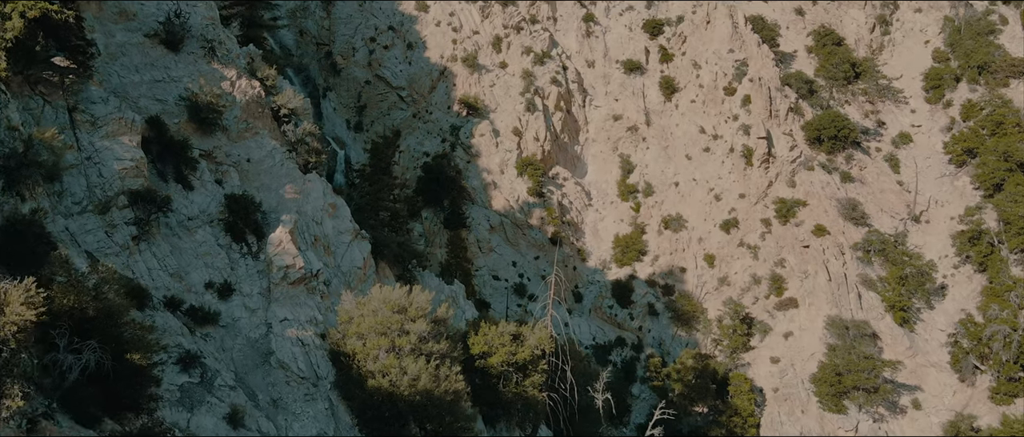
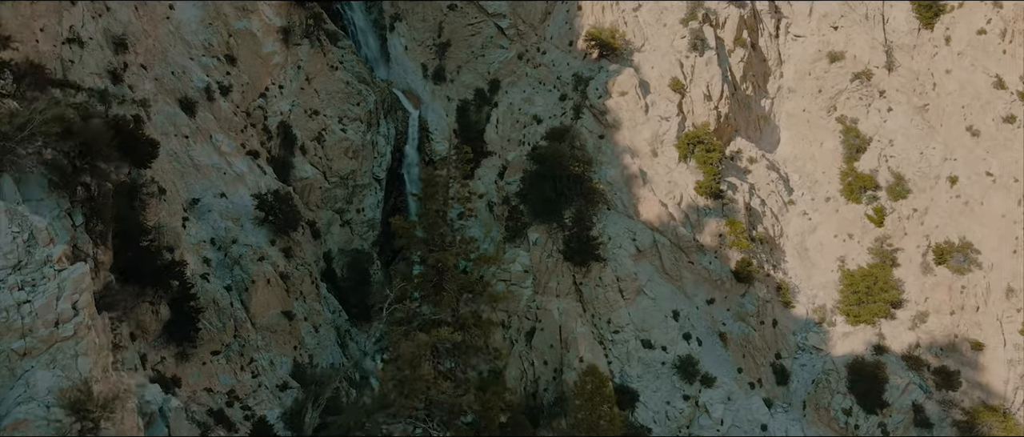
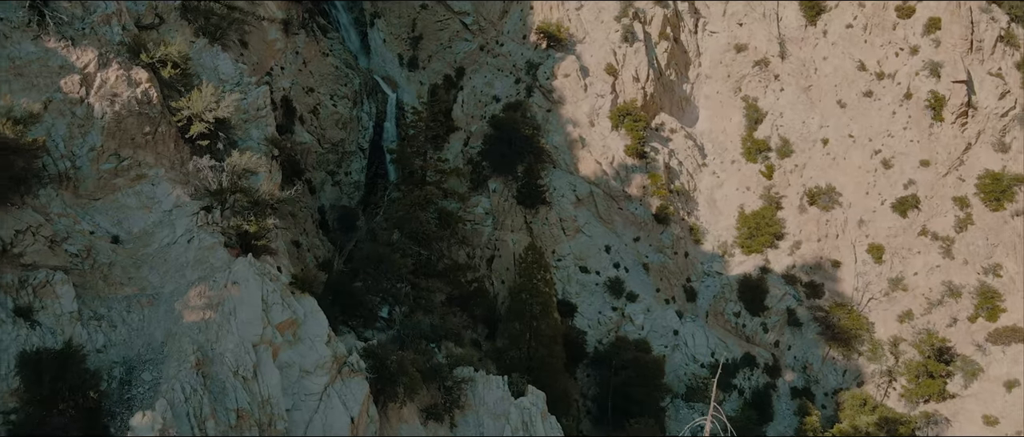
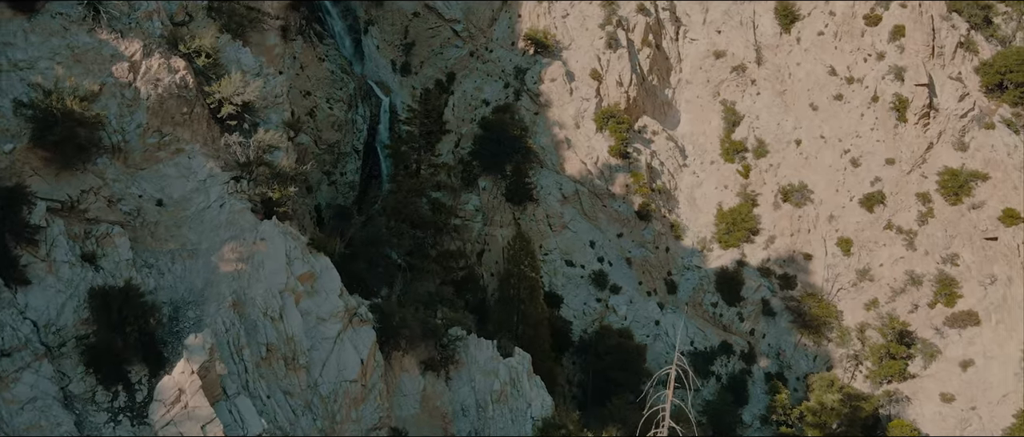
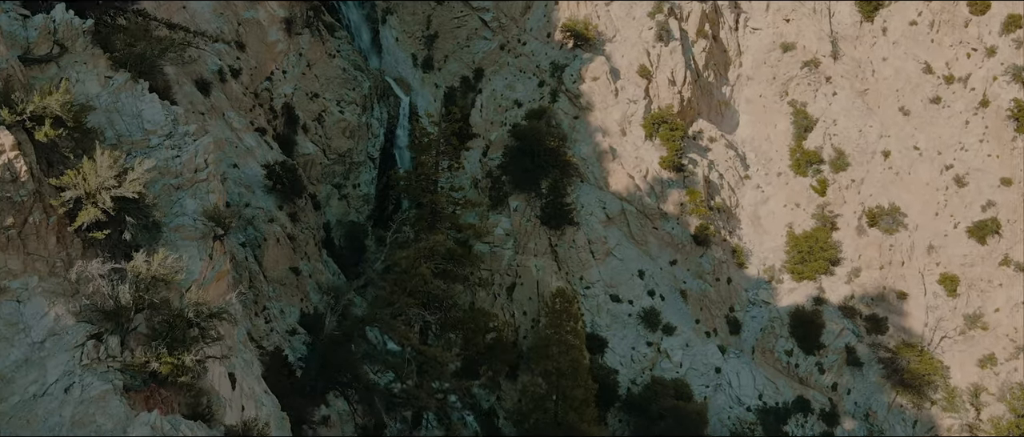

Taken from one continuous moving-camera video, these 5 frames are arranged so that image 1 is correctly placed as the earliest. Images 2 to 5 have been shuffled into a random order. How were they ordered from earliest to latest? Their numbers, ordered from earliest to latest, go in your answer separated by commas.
4, 3, 5, 2
